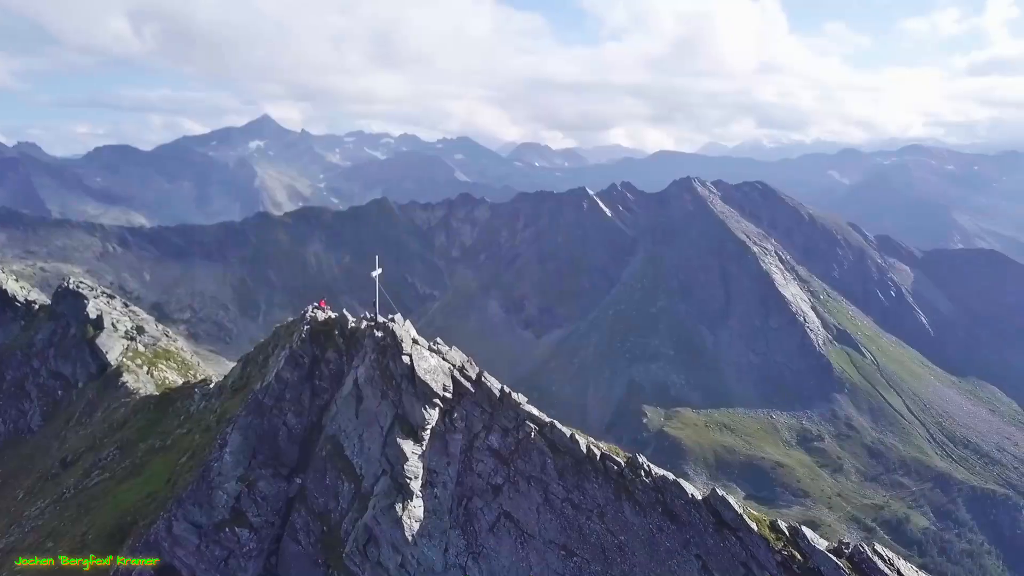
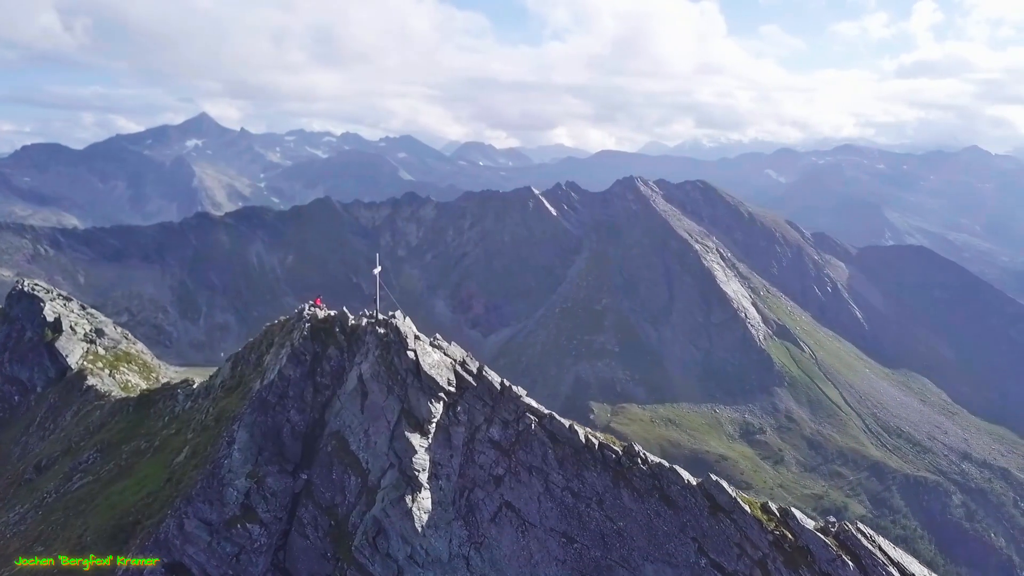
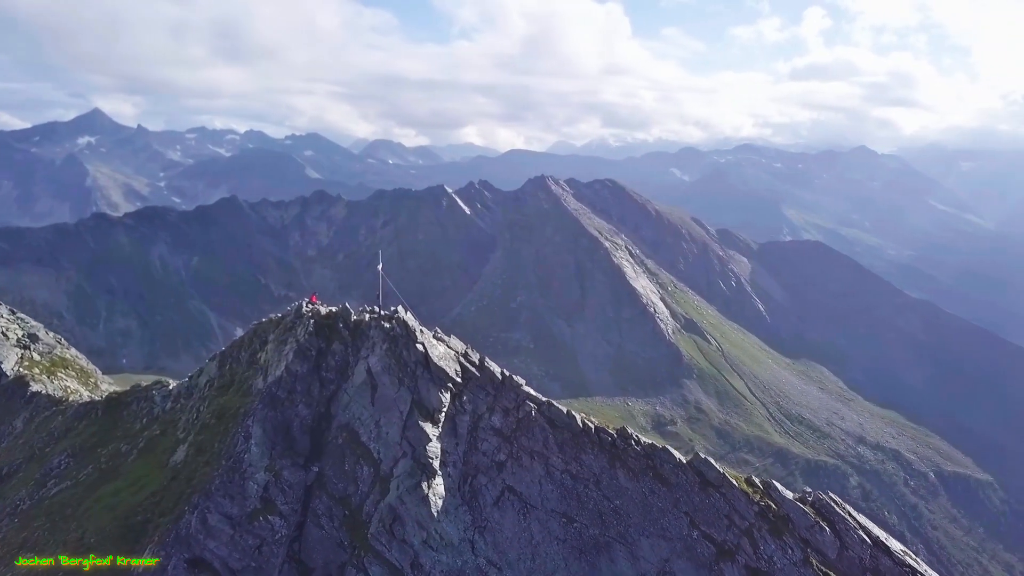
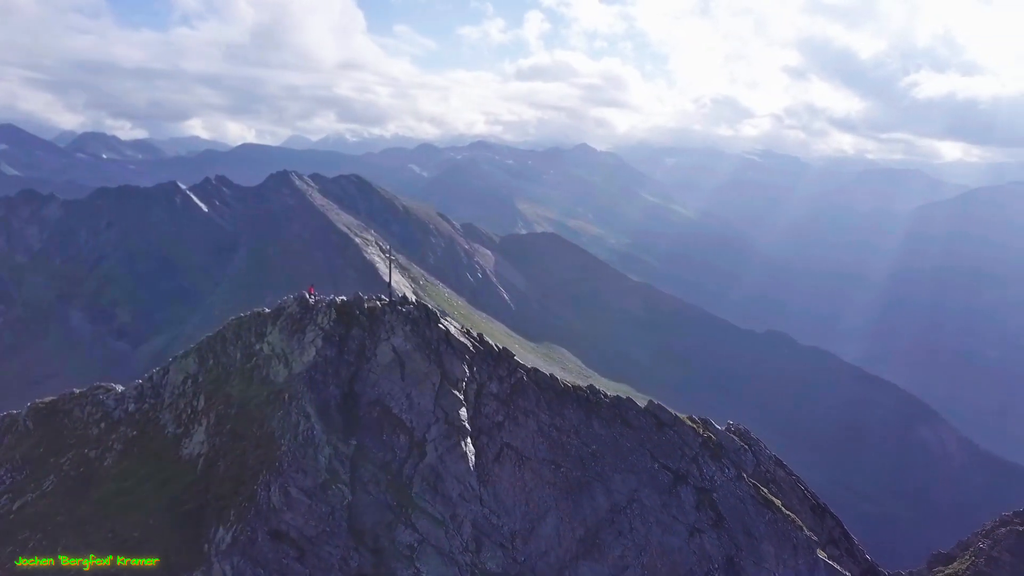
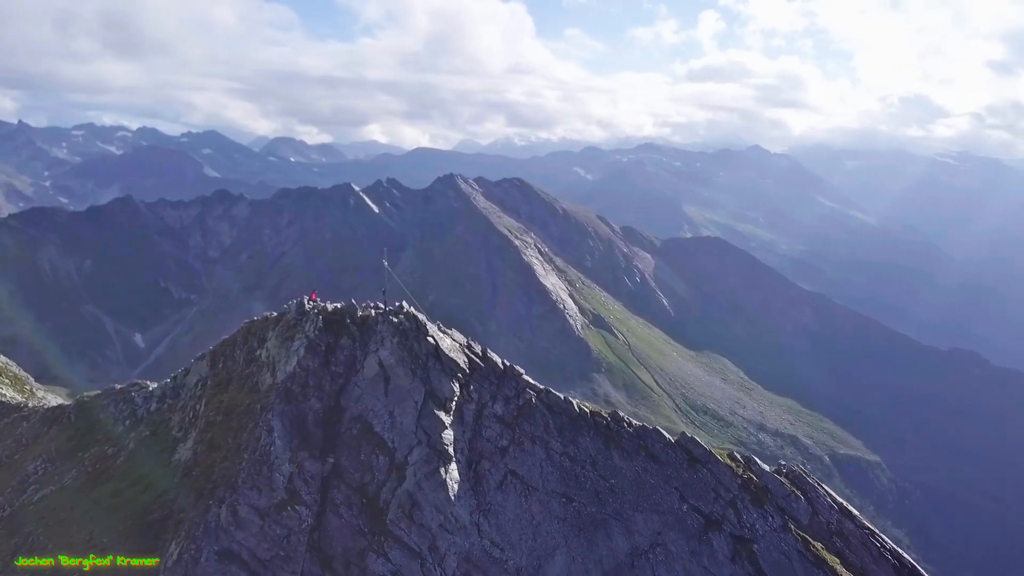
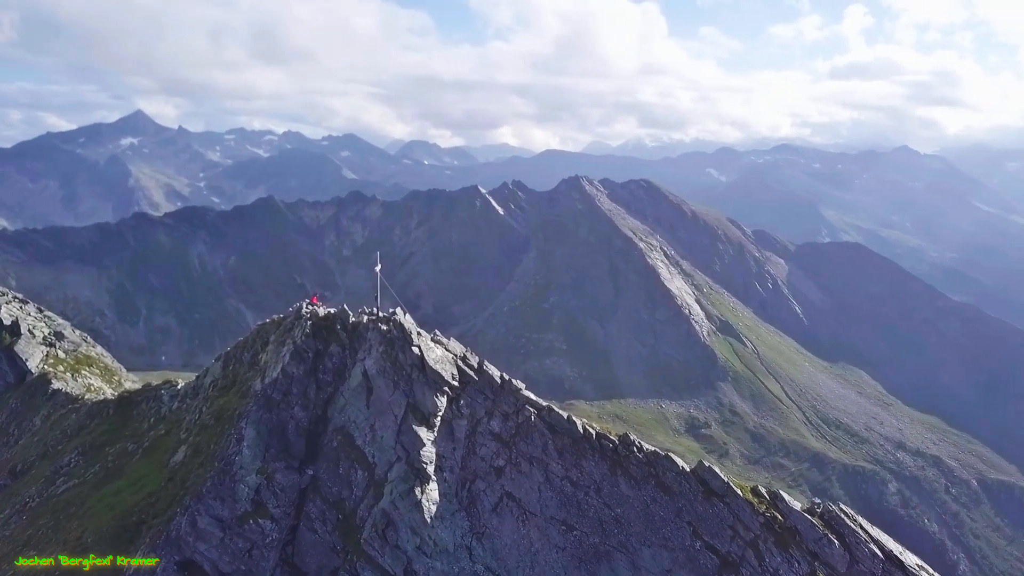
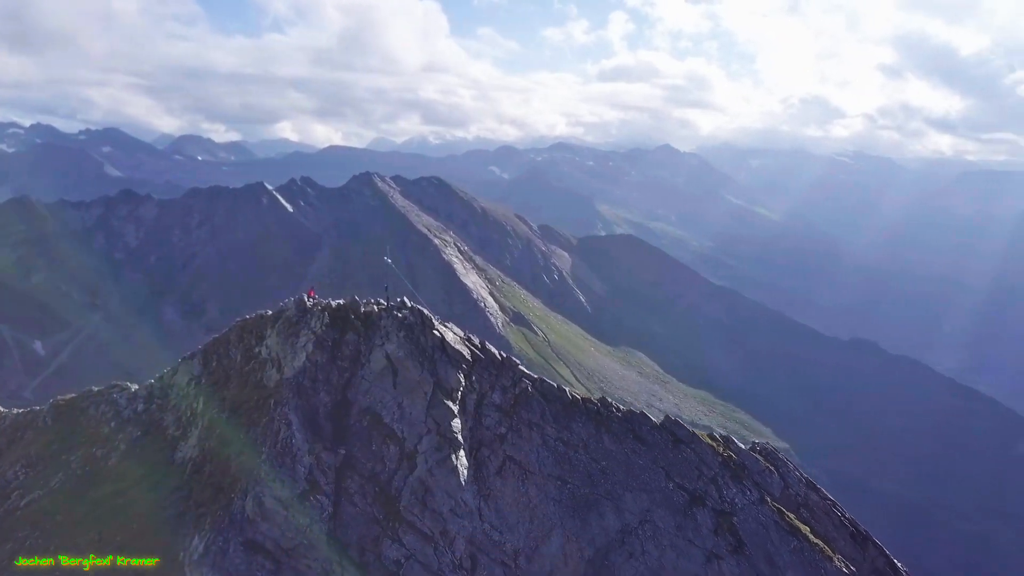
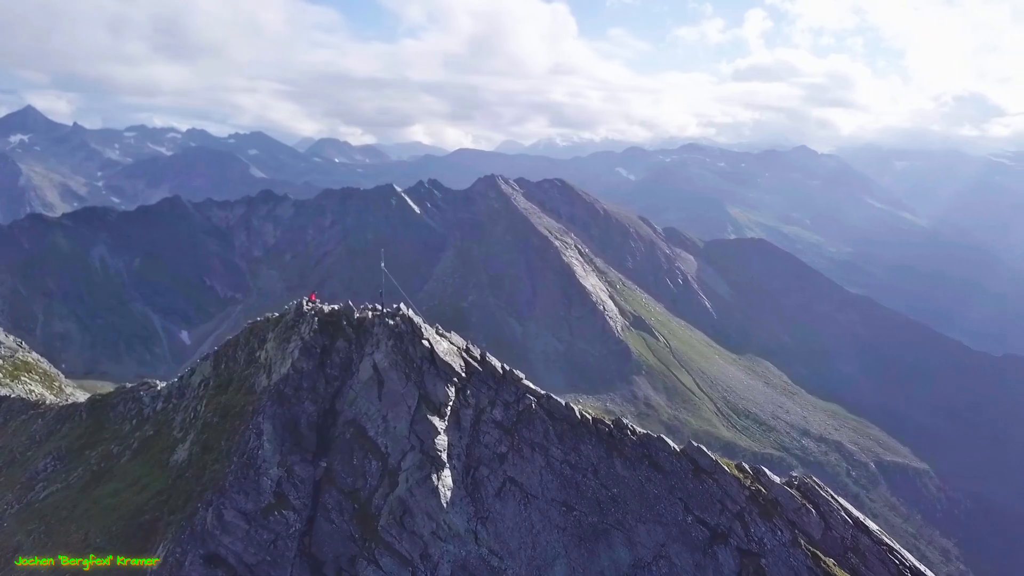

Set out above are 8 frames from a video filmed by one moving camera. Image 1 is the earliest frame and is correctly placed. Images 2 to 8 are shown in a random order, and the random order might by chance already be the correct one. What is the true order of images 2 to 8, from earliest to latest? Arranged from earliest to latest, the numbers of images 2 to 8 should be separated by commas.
2, 6, 3, 8, 5, 7, 4
